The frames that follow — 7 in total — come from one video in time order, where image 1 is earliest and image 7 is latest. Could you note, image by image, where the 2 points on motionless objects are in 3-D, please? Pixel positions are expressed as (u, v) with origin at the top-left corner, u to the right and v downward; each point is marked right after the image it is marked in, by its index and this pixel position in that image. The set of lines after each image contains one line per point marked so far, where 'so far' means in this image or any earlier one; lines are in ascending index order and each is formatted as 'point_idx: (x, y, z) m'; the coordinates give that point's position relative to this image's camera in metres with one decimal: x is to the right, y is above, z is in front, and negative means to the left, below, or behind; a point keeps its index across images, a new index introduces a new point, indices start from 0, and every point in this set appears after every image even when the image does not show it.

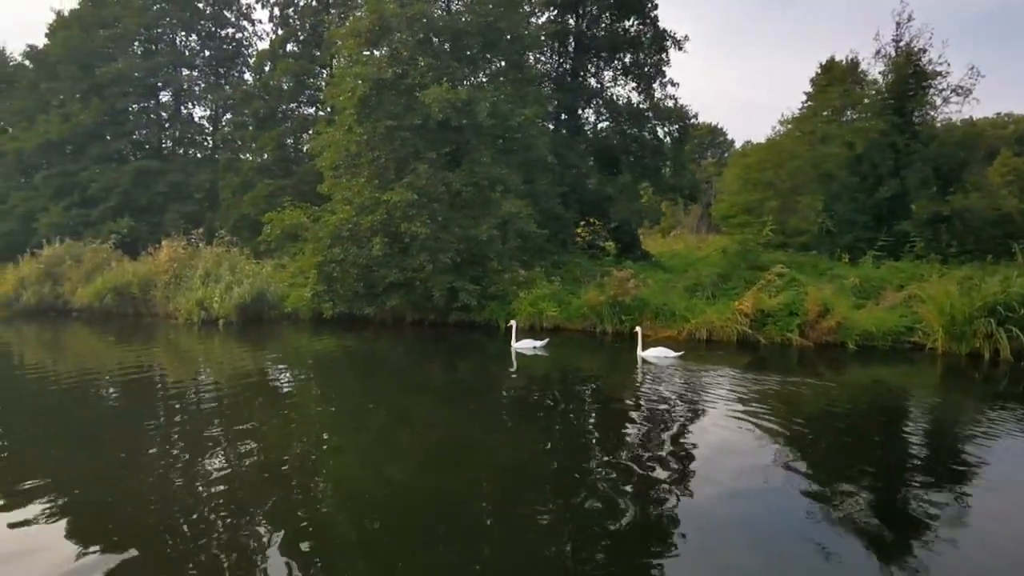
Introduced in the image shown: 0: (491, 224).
0: (-0.2, +1.6, +19.9) m
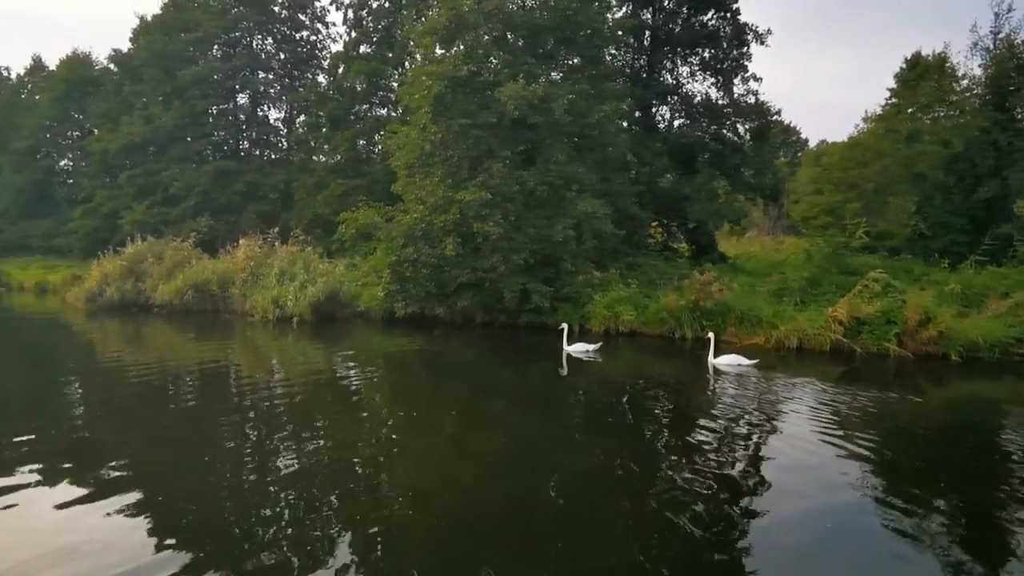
0: (+1.5, +1.6, +19.6) m
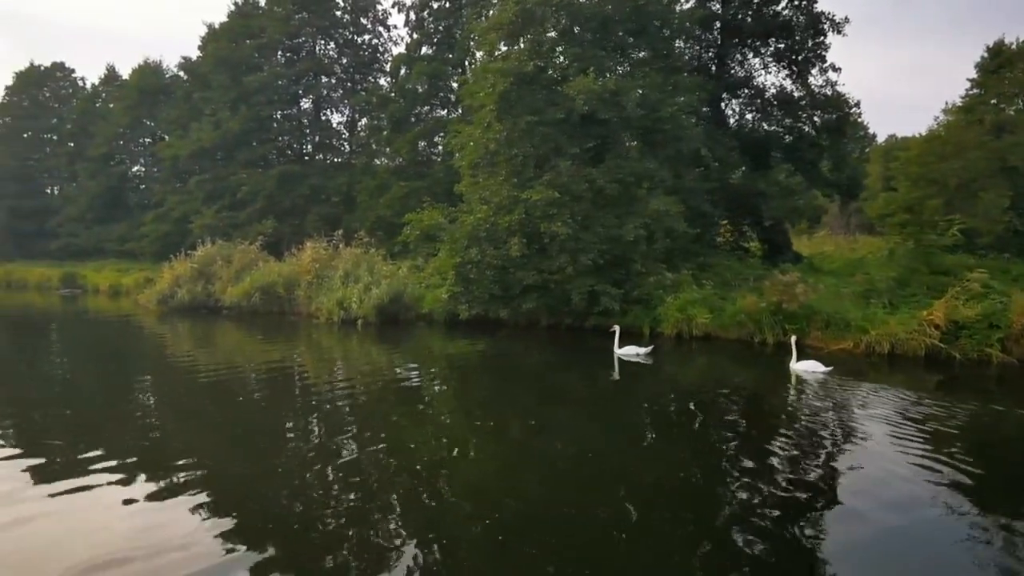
0: (+3.0, +1.6, +19.1) m
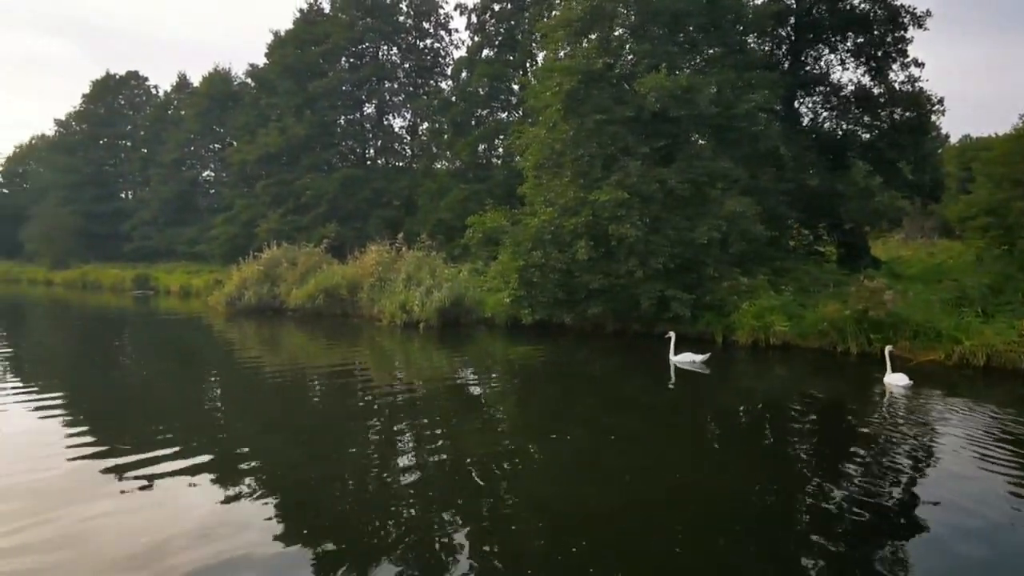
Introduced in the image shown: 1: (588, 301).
0: (+4.5, +1.5, +18.6) m
1: (+1.8, -0.3, +19.6) m
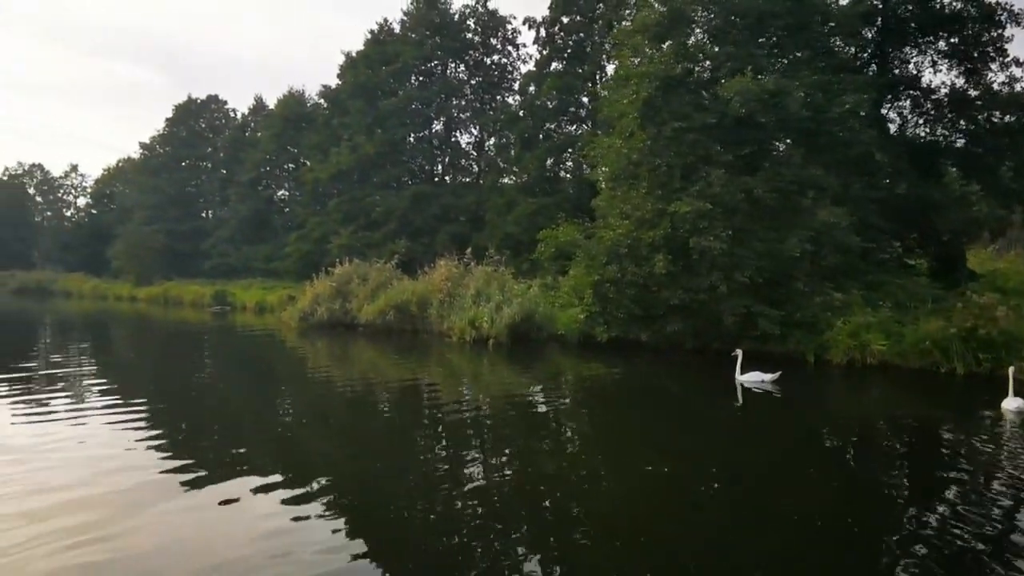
0: (+6.1, +1.1, +17.8) m
1: (+3.5, -0.7, +19.0) m
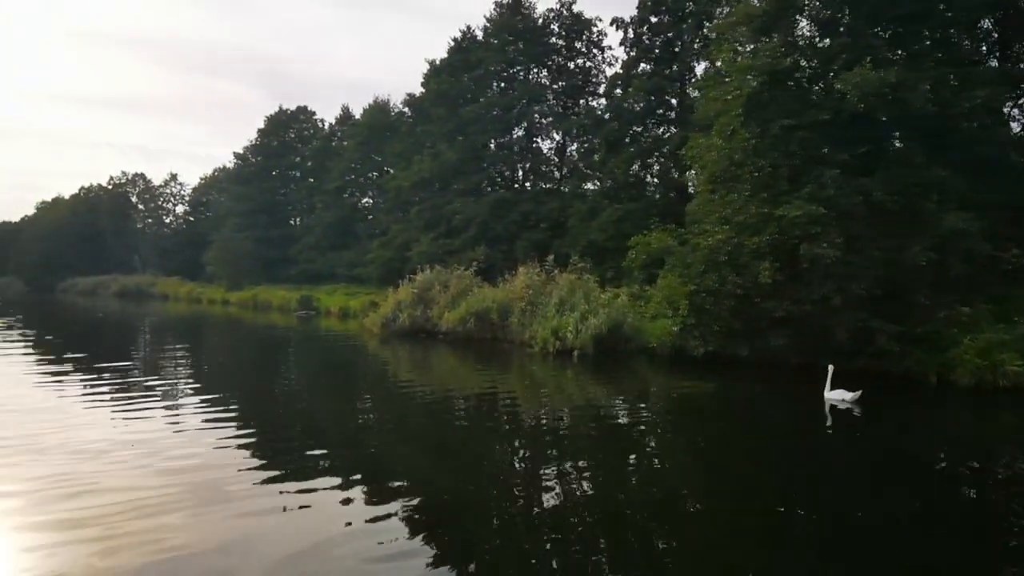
0: (+7.9, +0.9, +16.6) m
1: (+5.4, -0.9, +18.0) m
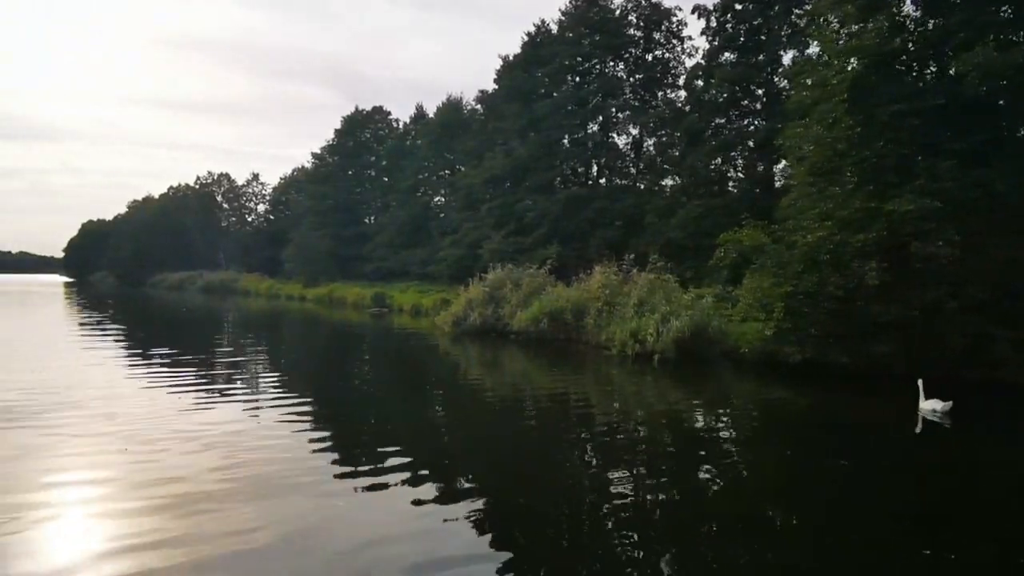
0: (+9.4, +0.8, +15.3) m
1: (+7.1, -0.9, +17.0) m
